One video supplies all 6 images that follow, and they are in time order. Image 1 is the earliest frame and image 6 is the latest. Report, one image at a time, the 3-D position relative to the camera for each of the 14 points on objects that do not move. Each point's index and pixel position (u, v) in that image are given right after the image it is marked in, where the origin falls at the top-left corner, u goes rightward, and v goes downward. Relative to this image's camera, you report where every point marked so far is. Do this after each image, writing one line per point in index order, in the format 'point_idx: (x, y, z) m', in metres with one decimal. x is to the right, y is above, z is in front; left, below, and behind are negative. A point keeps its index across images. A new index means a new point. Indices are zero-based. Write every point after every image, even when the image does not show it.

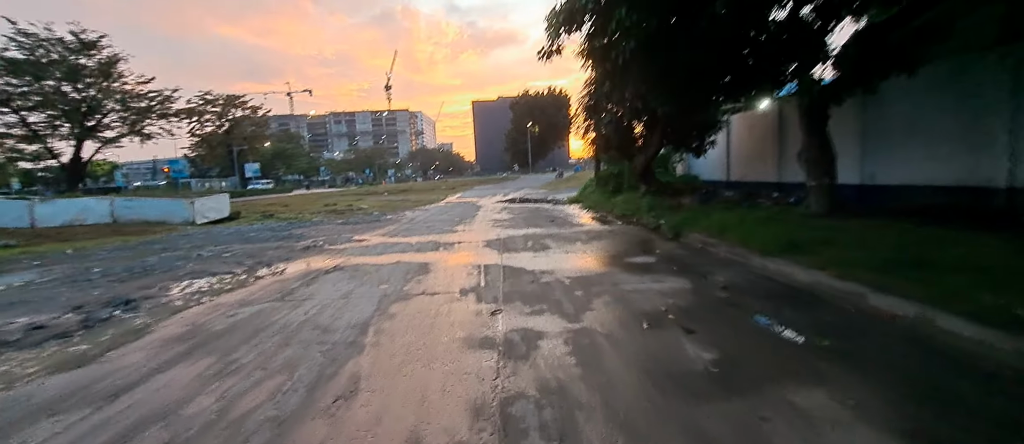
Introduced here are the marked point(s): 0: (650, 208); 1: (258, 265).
0: (+4.3, +0.4, +14.8) m
1: (-5.6, -1.0, +10.3) m
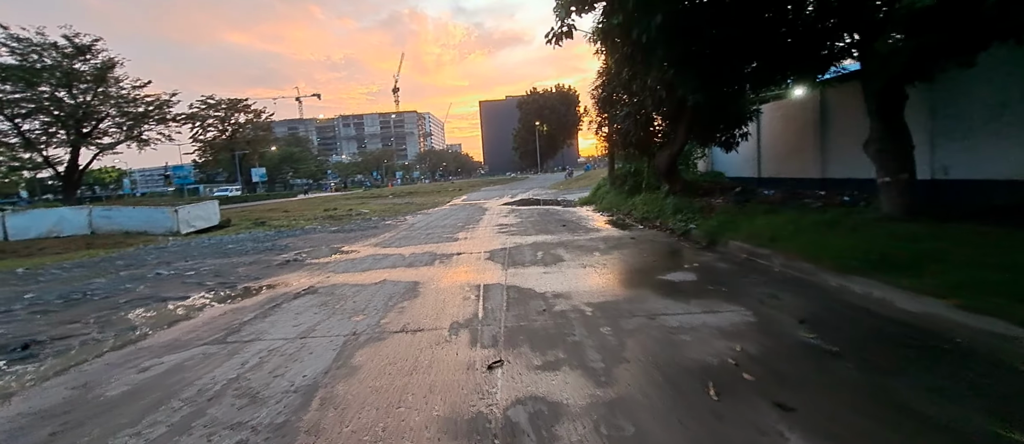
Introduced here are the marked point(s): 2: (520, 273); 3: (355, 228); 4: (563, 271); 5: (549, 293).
0: (+4.5, +0.3, +13.1) m
1: (-5.4, -1.2, +8.8) m
2: (+0.1, -0.9, +8.3) m
3: (-6.1, -0.2, +18.4) m
4: (+0.9, -0.9, +8.3) m
5: (+0.5, -1.0, +6.8) m
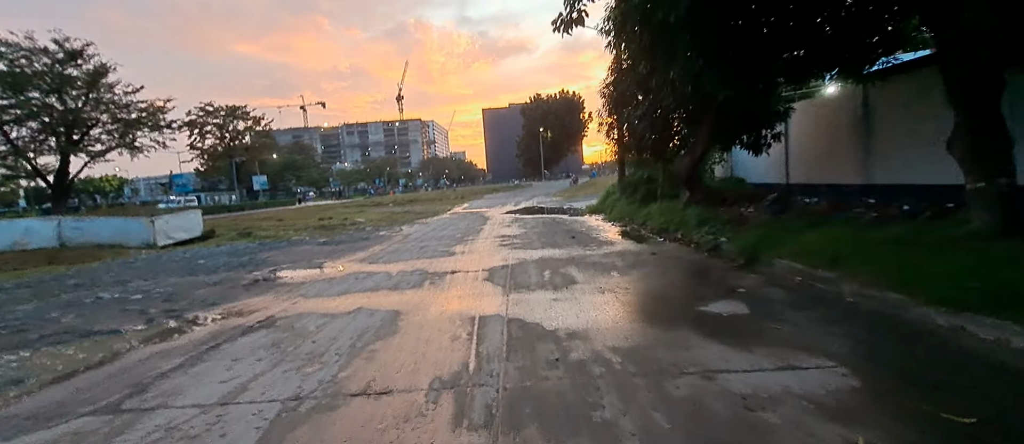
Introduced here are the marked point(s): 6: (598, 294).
0: (+4.6, 0.0, +11.6) m
1: (-5.4, -1.5, +7.3) m
2: (+0.2, -1.2, +6.9) m
3: (-6.0, -0.6, +16.9) m
4: (+0.9, -1.1, +6.8) m
5: (+0.5, -1.3, +5.3) m
6: (+1.3, -1.1, +7.0) m
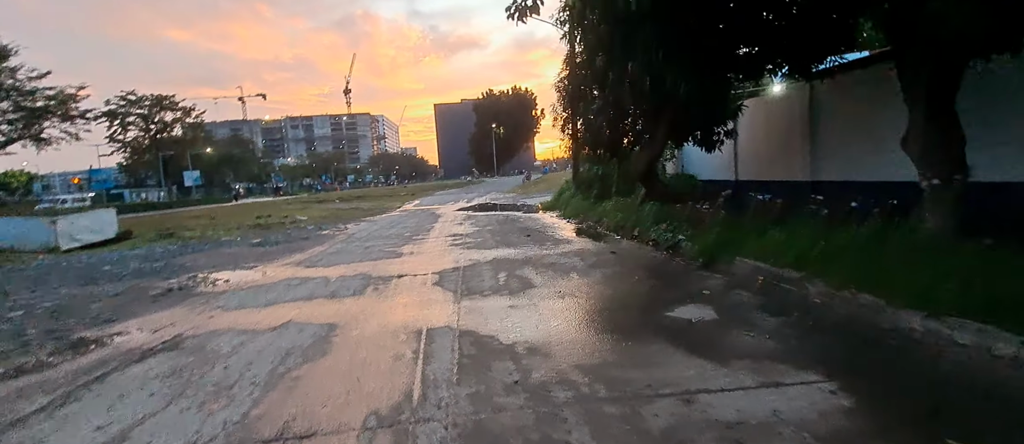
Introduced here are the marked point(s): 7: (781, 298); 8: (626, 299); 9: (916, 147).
0: (+3.5, +0.1, +11.3) m
1: (-6.1, -1.5, +6.1) m
2: (-0.5, -1.1, +6.2) m
3: (-7.6, -0.6, +15.6) m
4: (+0.3, -1.1, +6.3) m
5: (+0.1, -1.3, +4.7) m
6: (+0.6, -1.1, +6.5) m
7: (+3.4, -0.9, +5.9) m
8: (+1.6, -1.0, +6.4) m
9: (+5.8, +1.1, +6.8) m
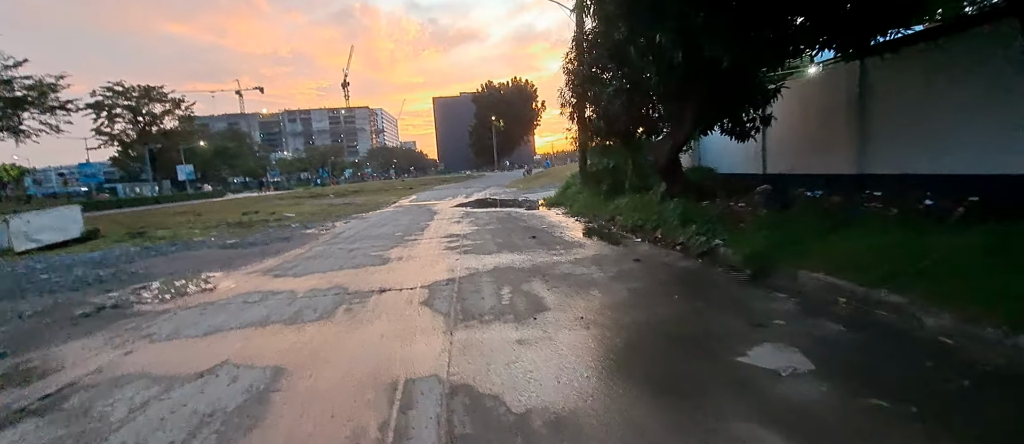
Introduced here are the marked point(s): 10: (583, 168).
0: (+3.6, +0.1, +9.8) m
1: (-6.0, -1.6, +4.6) m
2: (-0.4, -1.2, +4.7) m
3: (-7.6, -0.6, +14.1) m
4: (+0.4, -1.2, +4.8) m
5: (+0.2, -1.3, +3.2) m
6: (+0.7, -1.1, +5.0) m
7: (+3.5, -1.0, +4.4) m
8: (+1.7, -1.1, +4.9) m
9: (+5.9, +1.0, +5.2) m
10: (+2.8, +2.2, +19.1) m
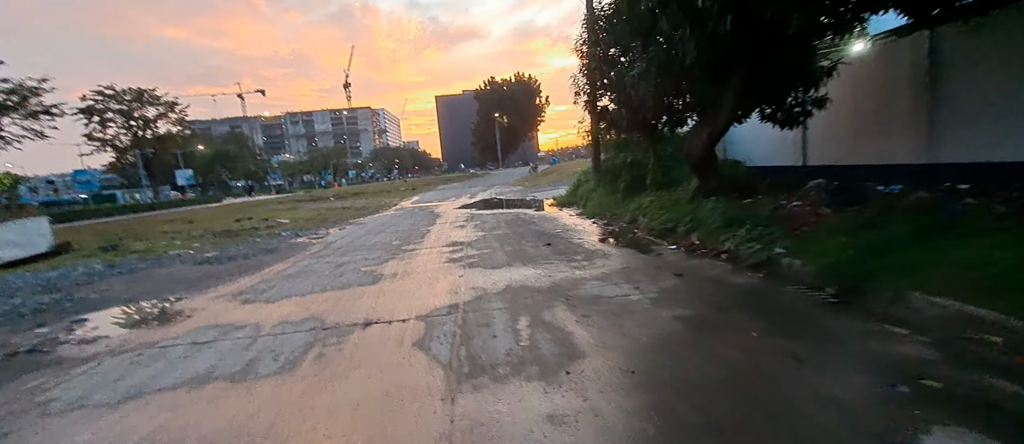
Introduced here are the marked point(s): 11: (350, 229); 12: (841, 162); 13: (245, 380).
0: (+3.8, 0.0, +8.3) m
1: (-5.8, -1.9, +3.2) m
2: (-0.2, -1.4, +3.3) m
3: (-7.3, -0.8, +12.7) m
4: (+0.6, -1.3, +3.3) m
5: (+0.3, -1.5, +1.7) m
6: (+0.9, -1.3, +3.5) m
7: (+3.7, -1.1, +2.9) m
8: (+1.9, -1.2, +3.5) m
9: (+6.1, +1.0, +3.7) m
10: (+3.1, +2.2, +17.6) m
11: (-6.0, -0.2, +17.2) m
12: (+8.0, +1.5, +11.5) m
13: (-2.5, -1.5, +4.4) m
